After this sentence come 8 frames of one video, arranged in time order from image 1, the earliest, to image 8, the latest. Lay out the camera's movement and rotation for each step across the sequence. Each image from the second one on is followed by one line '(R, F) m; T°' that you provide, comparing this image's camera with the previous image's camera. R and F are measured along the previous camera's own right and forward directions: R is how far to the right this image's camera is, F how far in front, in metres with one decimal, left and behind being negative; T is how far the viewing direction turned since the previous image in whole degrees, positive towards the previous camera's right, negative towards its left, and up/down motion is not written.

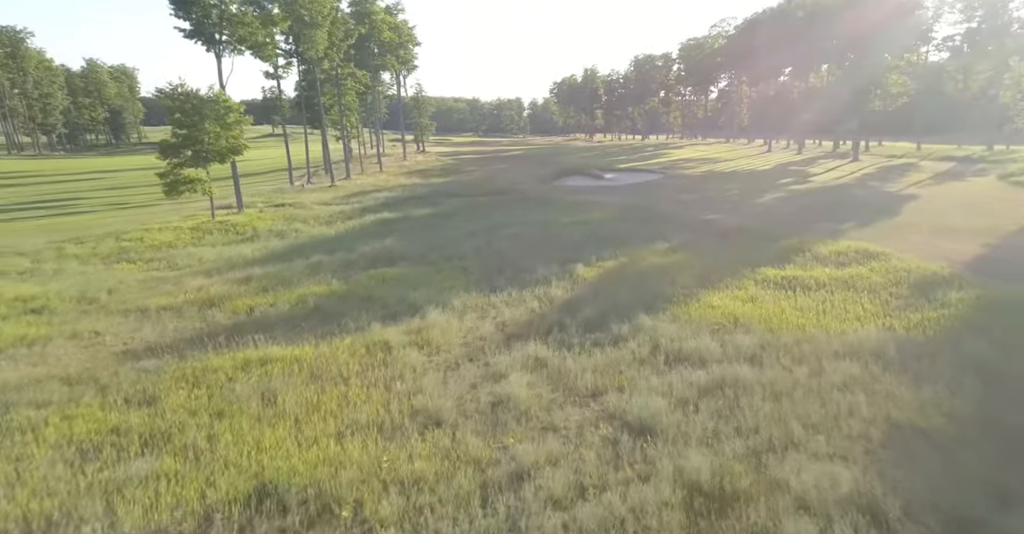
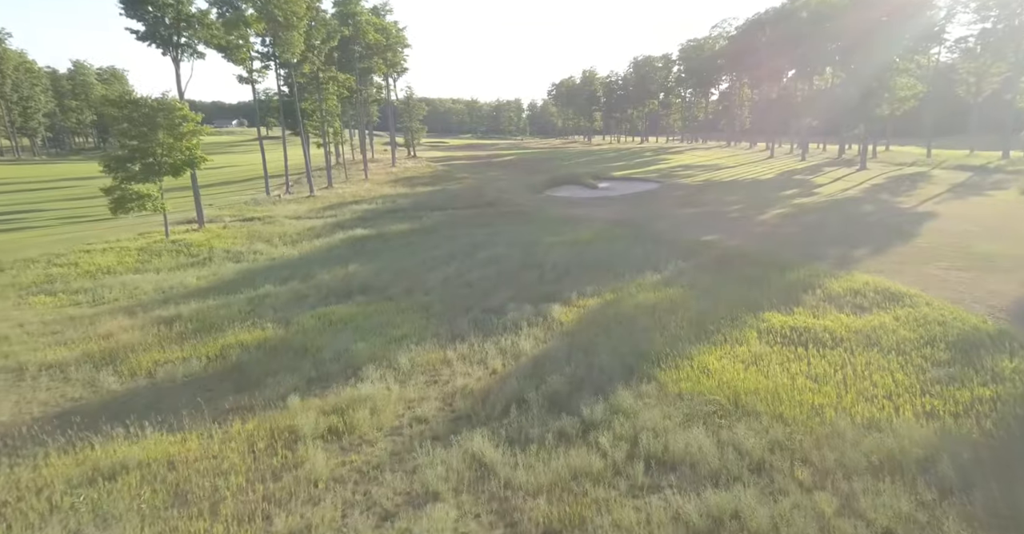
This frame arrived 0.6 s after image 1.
(+0.8, +2.1) m; 0°
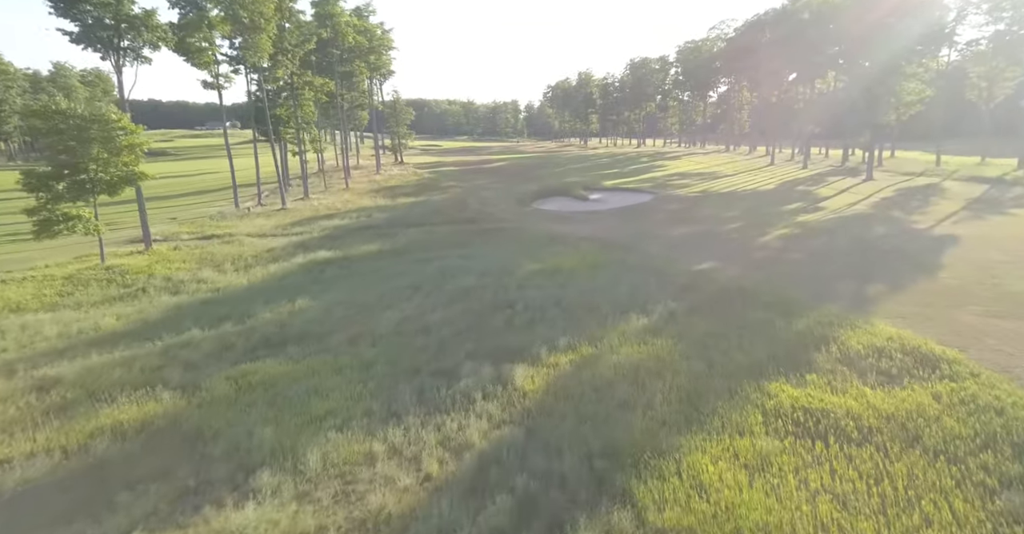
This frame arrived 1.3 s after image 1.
(+0.9, +2.4) m; 0°
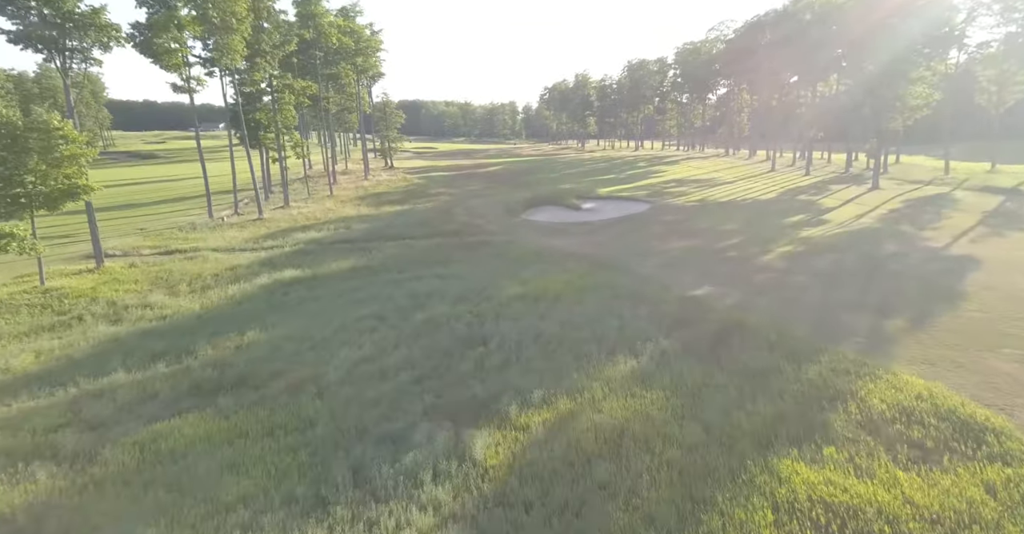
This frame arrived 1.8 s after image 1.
(+0.7, +1.9) m; 0°
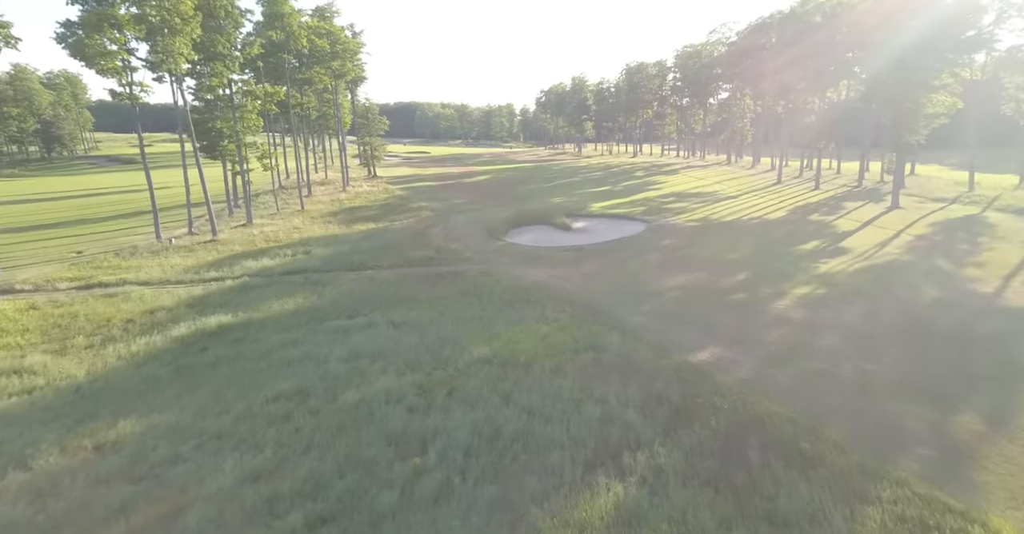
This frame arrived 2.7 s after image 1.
(+1.0, +3.6) m; 0°
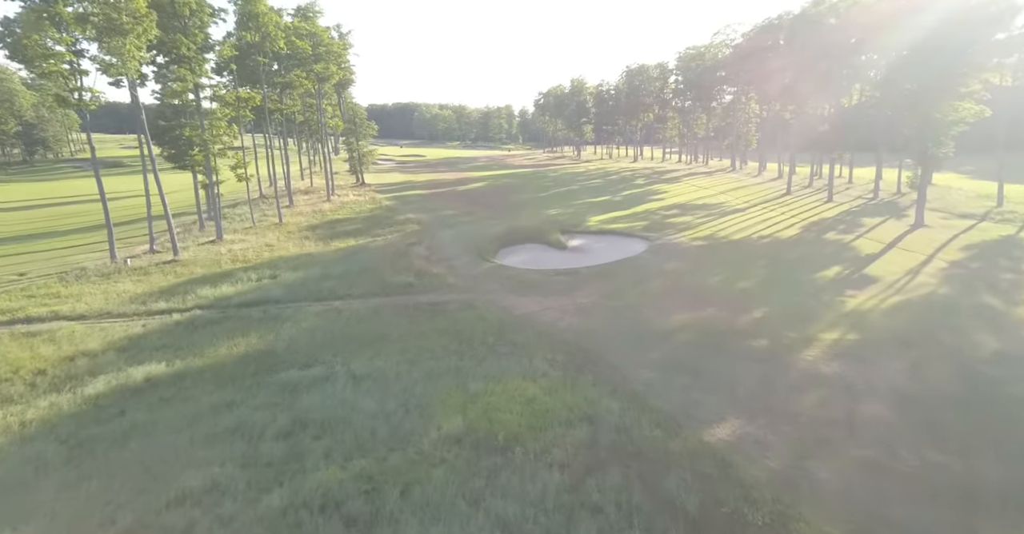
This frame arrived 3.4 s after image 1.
(+0.5, +2.9) m; 0°
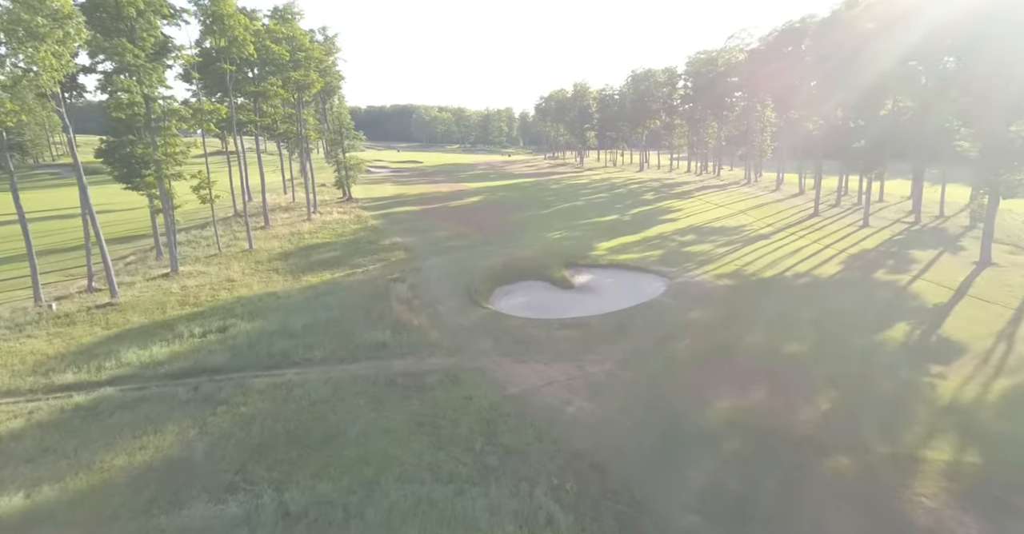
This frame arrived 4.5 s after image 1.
(+0.2, +4.5) m; 0°
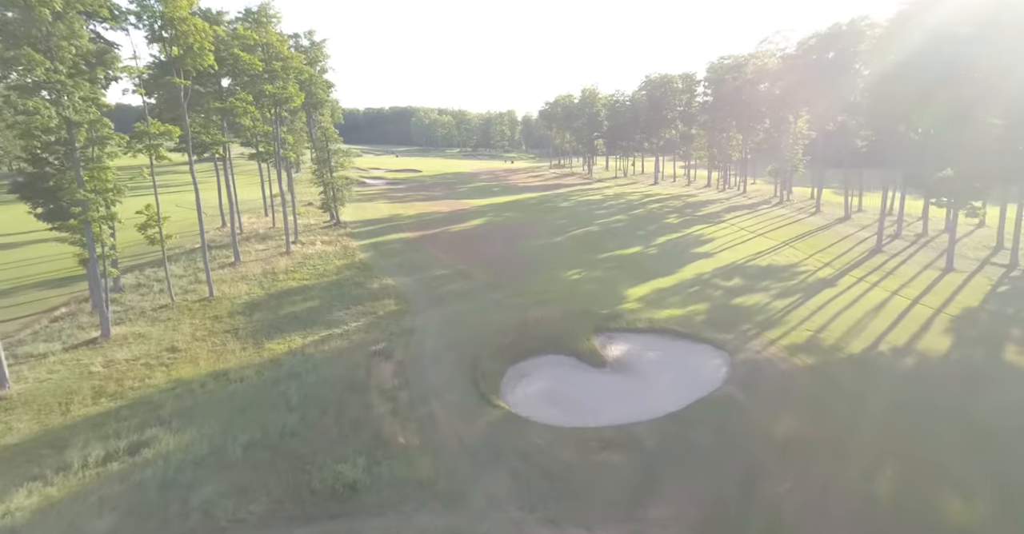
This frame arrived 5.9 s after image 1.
(-0.6, +6.4) m; 0°
